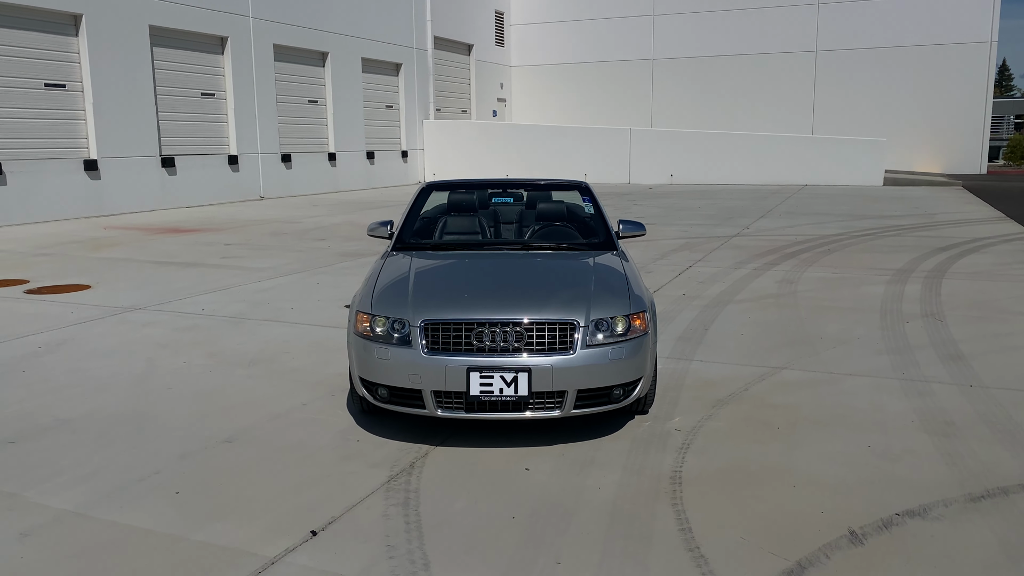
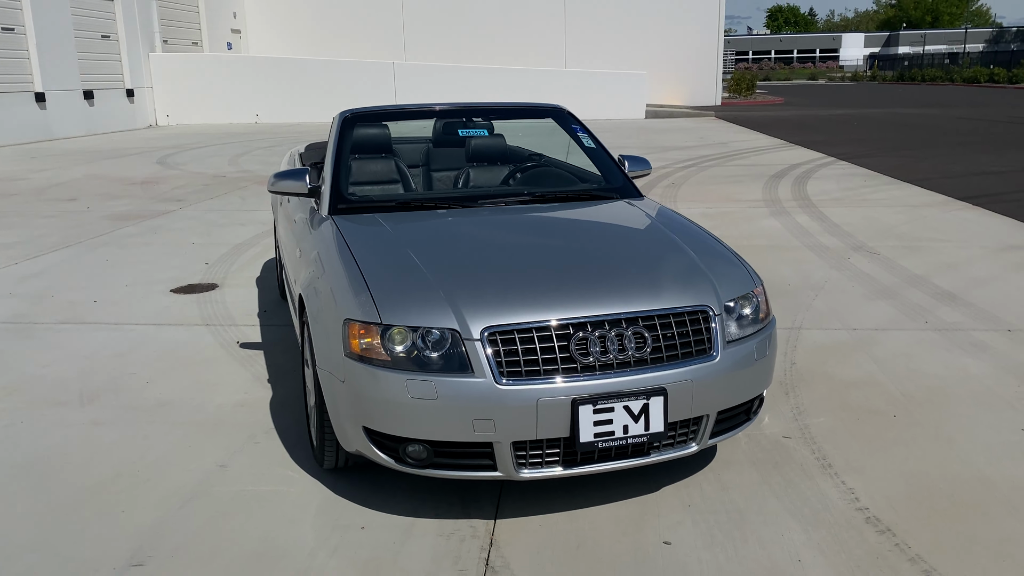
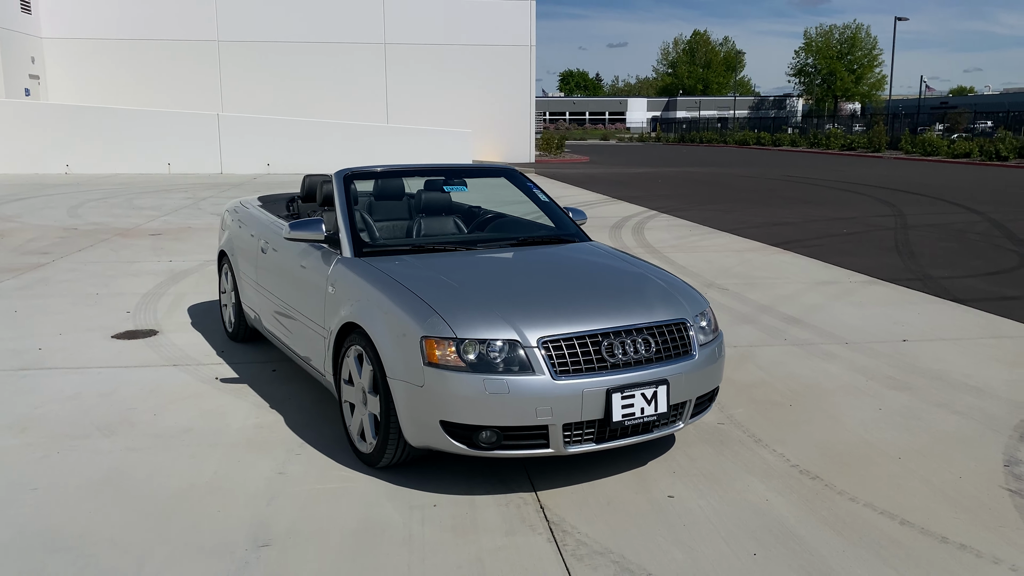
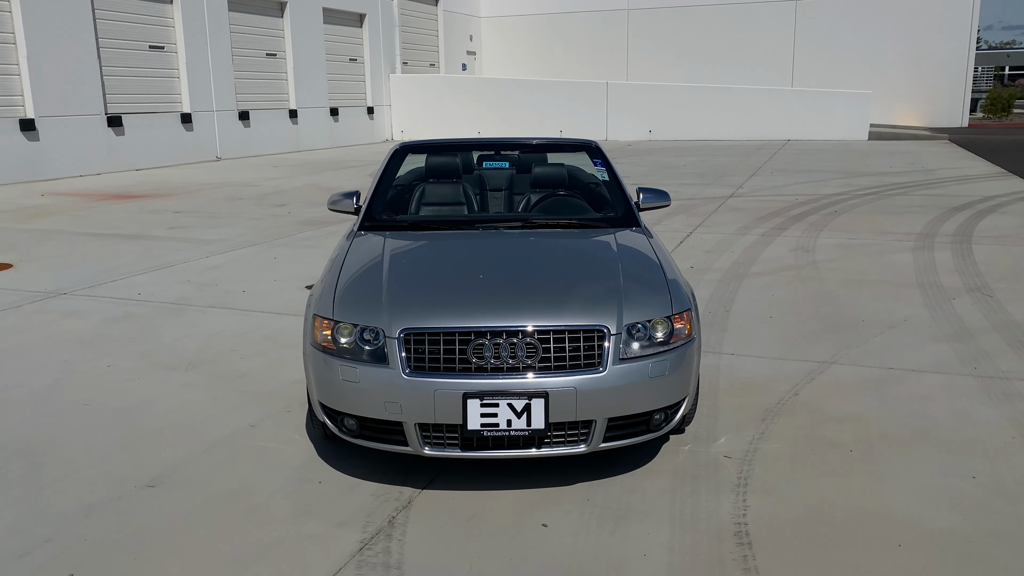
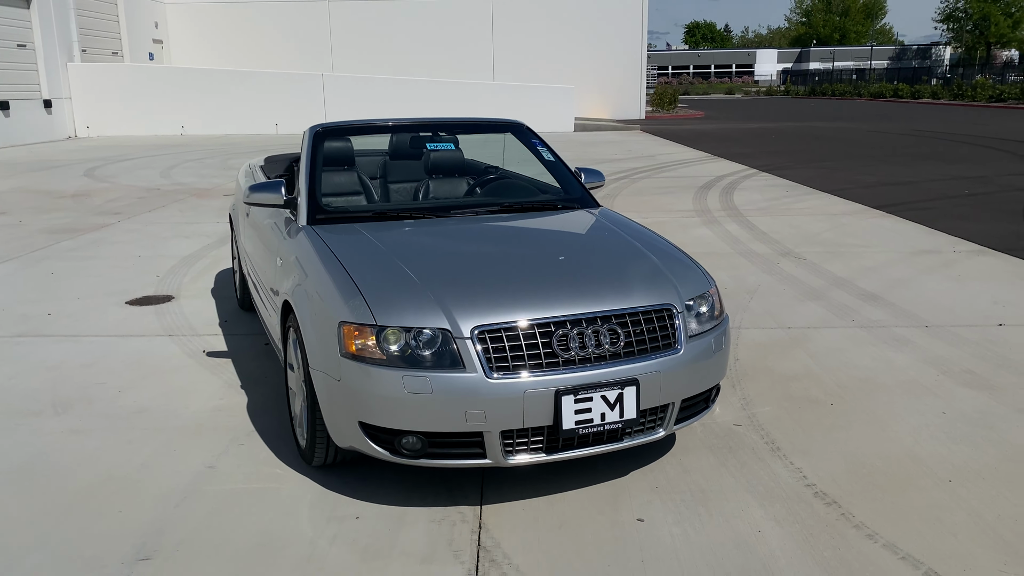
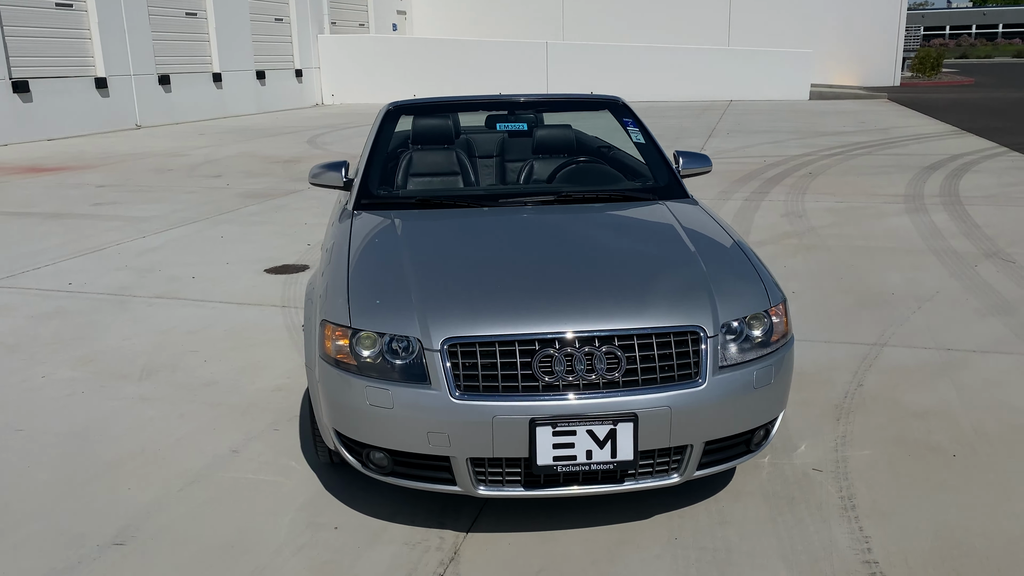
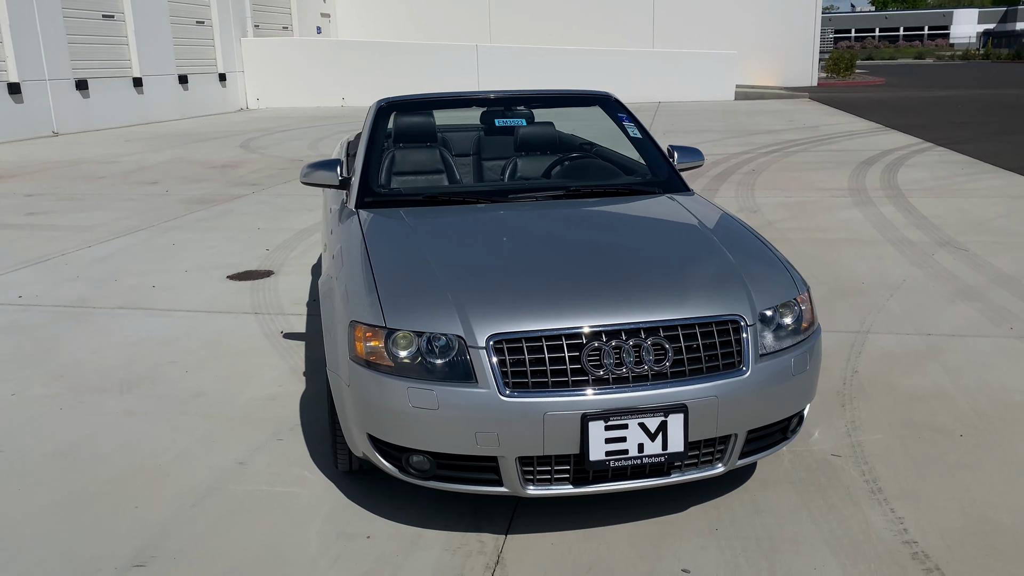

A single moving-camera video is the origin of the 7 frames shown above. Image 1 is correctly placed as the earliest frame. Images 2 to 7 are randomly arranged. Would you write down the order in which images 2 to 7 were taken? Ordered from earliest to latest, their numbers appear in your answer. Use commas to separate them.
4, 6, 7, 2, 5, 3
